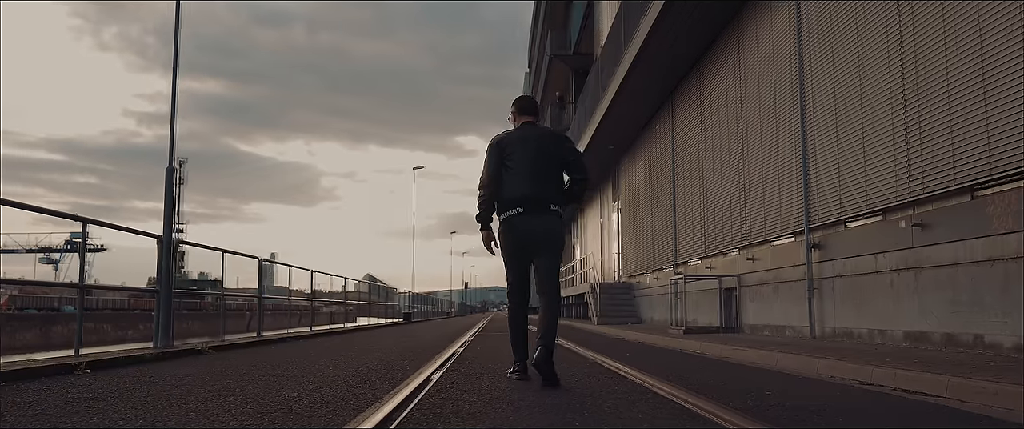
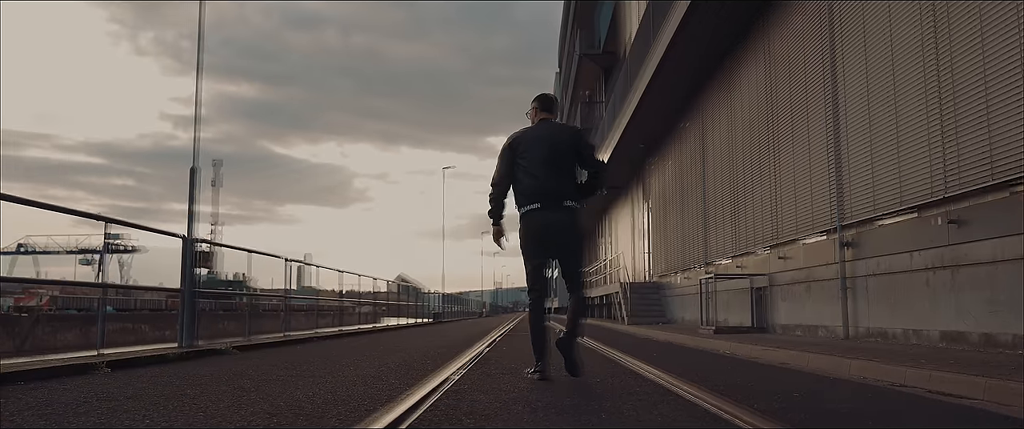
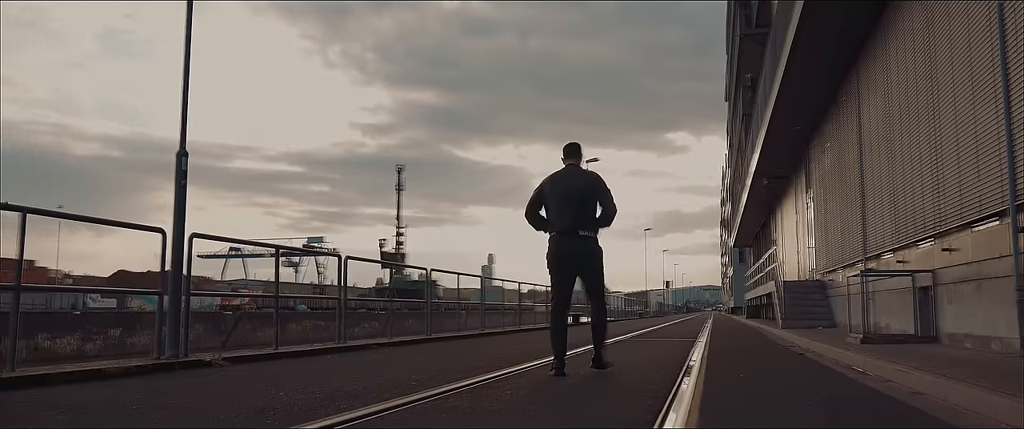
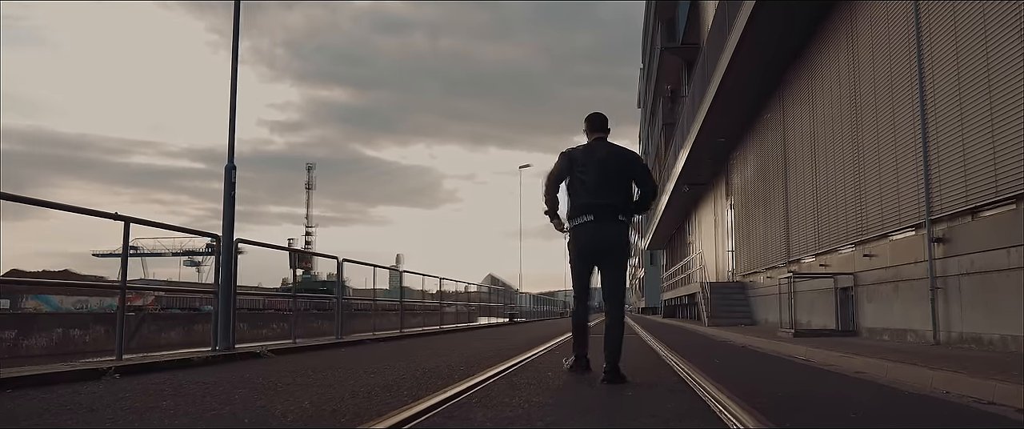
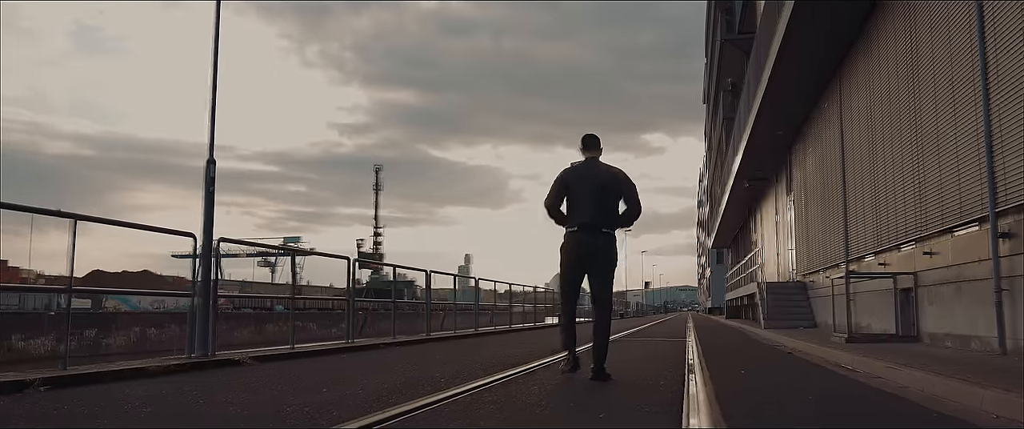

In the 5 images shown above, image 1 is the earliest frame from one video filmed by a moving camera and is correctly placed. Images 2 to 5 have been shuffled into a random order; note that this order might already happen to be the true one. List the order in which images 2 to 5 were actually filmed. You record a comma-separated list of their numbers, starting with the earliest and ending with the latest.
2, 4, 5, 3
